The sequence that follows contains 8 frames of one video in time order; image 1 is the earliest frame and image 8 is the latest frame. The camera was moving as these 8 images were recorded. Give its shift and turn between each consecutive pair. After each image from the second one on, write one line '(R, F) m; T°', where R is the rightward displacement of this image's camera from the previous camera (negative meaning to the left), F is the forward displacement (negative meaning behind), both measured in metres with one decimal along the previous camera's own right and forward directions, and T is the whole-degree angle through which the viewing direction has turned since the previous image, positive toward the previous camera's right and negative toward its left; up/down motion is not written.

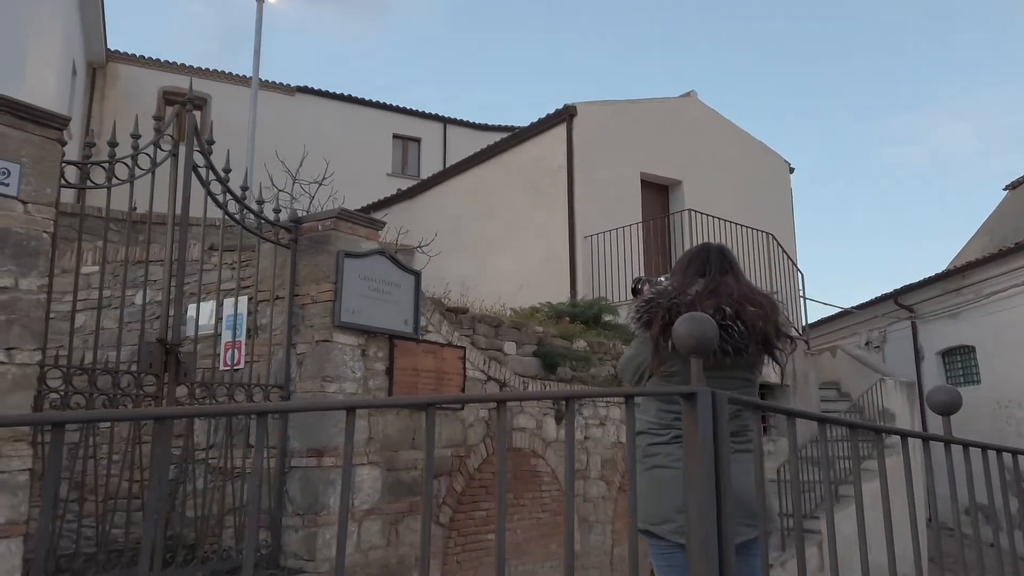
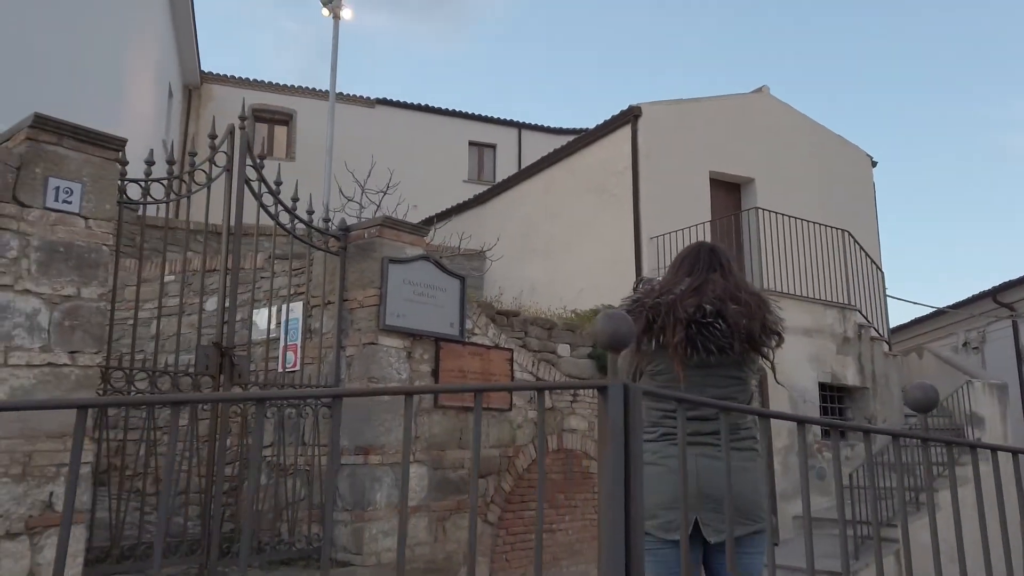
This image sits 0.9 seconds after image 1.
(+0.3, -0.1) m; -6°
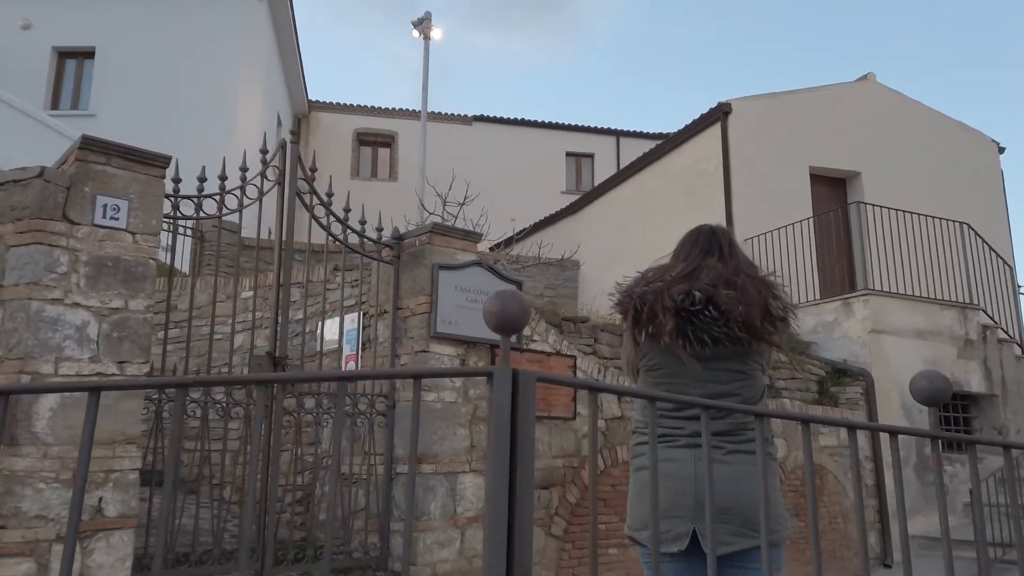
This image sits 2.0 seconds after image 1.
(+0.4, +0.2) m; -9°
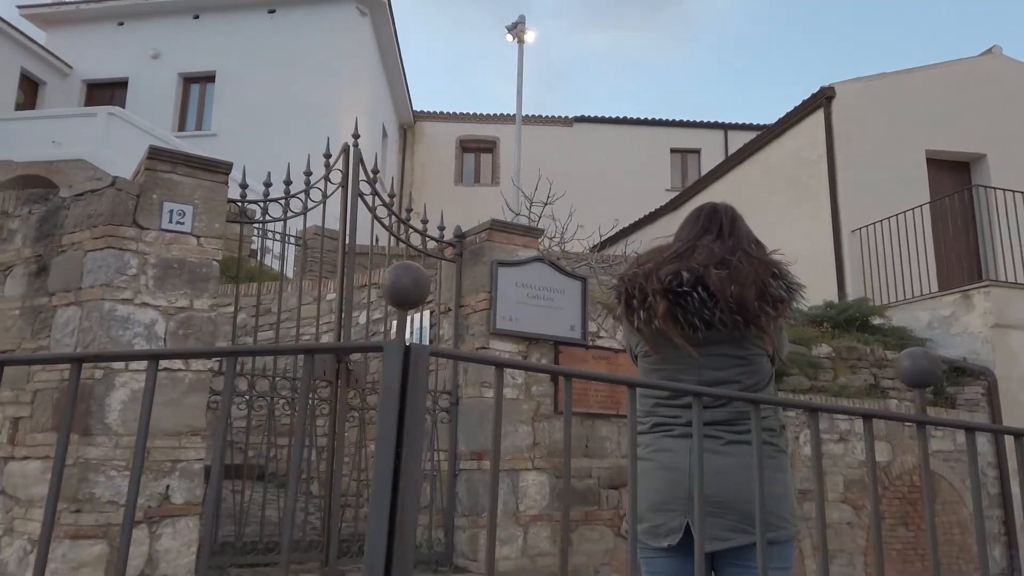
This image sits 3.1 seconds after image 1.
(+0.4, +0.1) m; -9°
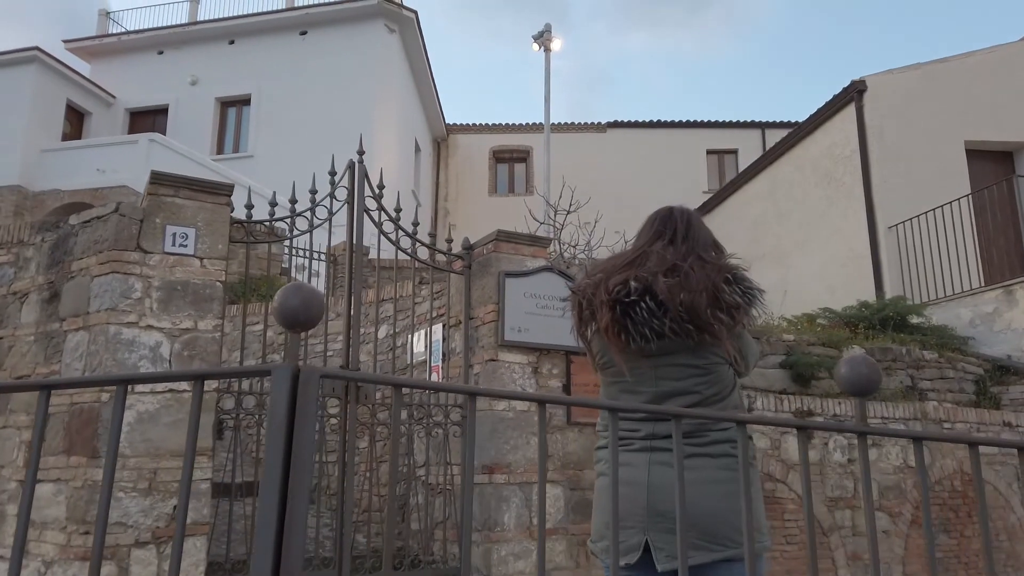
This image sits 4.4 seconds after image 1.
(+0.3, +0.1) m; -3°
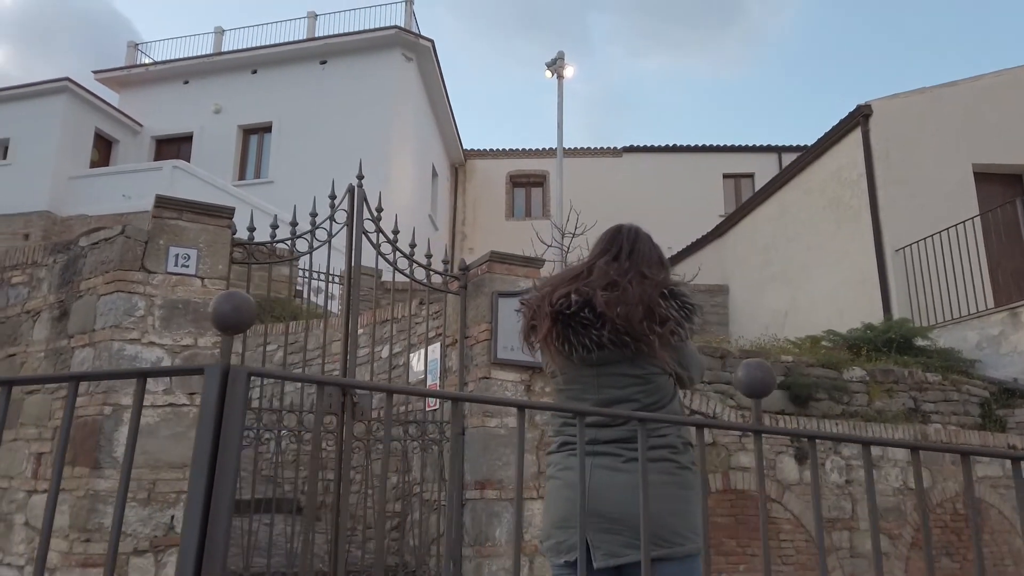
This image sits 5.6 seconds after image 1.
(+0.2, -0.1) m; -2°
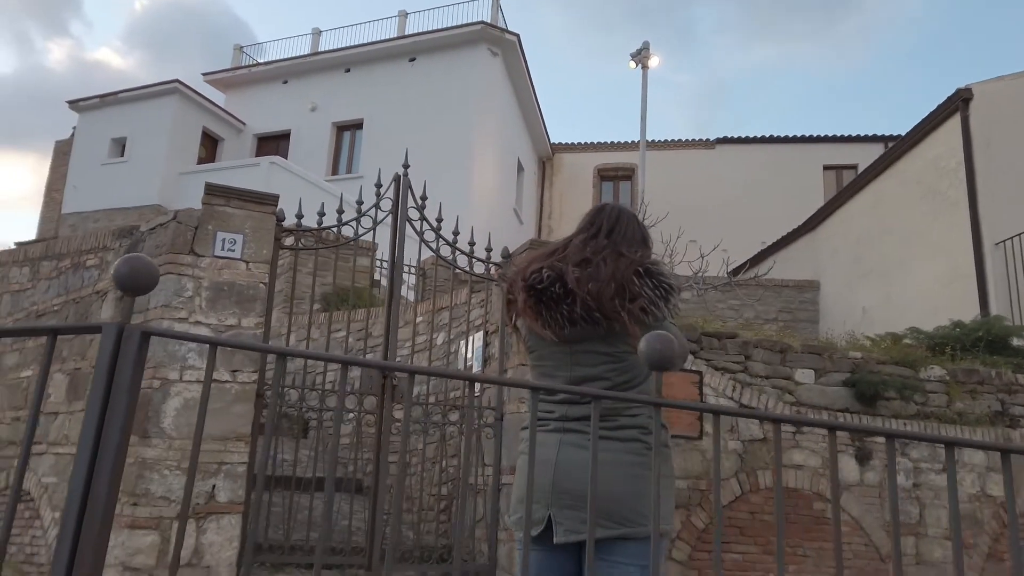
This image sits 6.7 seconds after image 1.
(+0.4, 0.0) m; -7°
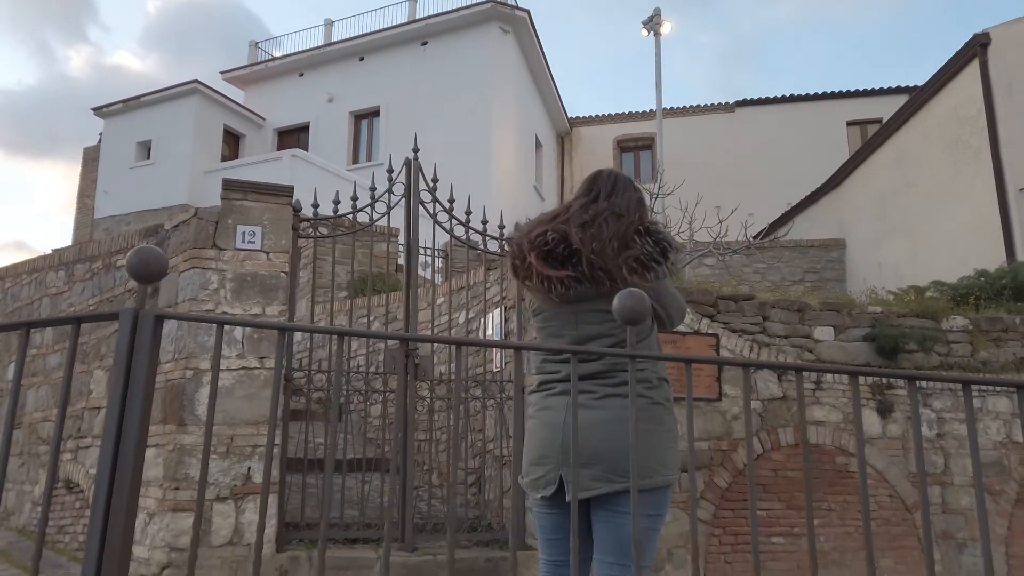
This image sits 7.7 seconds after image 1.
(+0.1, -0.1) m; -2°
